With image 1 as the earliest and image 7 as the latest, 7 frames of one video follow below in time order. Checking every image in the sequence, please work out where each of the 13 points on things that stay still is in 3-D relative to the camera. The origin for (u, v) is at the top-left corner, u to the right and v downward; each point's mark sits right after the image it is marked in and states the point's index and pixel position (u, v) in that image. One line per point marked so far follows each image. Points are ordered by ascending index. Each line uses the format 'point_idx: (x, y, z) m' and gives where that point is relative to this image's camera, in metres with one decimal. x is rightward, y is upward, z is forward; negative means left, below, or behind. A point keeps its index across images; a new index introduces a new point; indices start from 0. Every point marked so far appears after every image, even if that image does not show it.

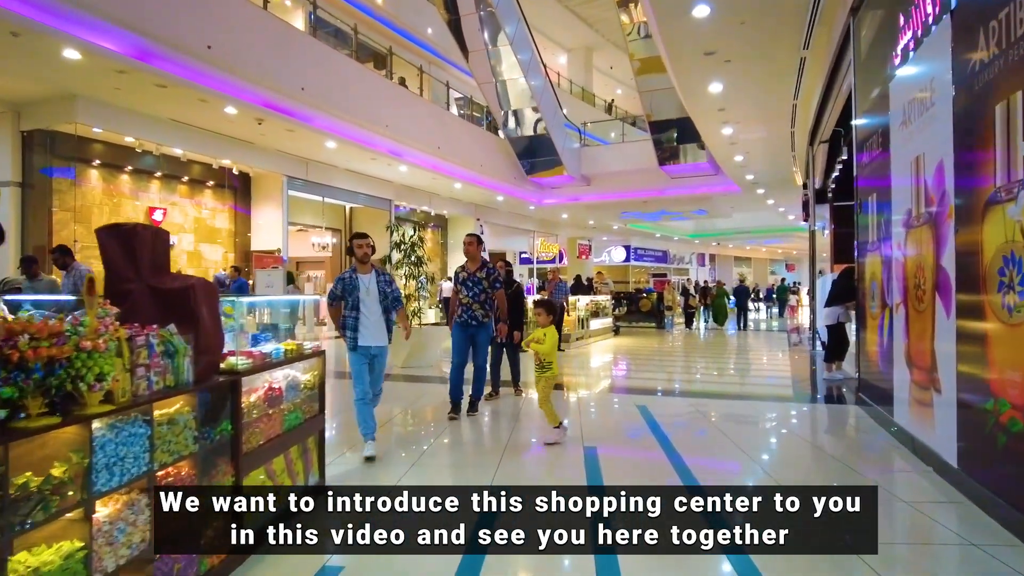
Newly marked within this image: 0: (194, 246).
0: (-4.8, +0.6, +9.9) m
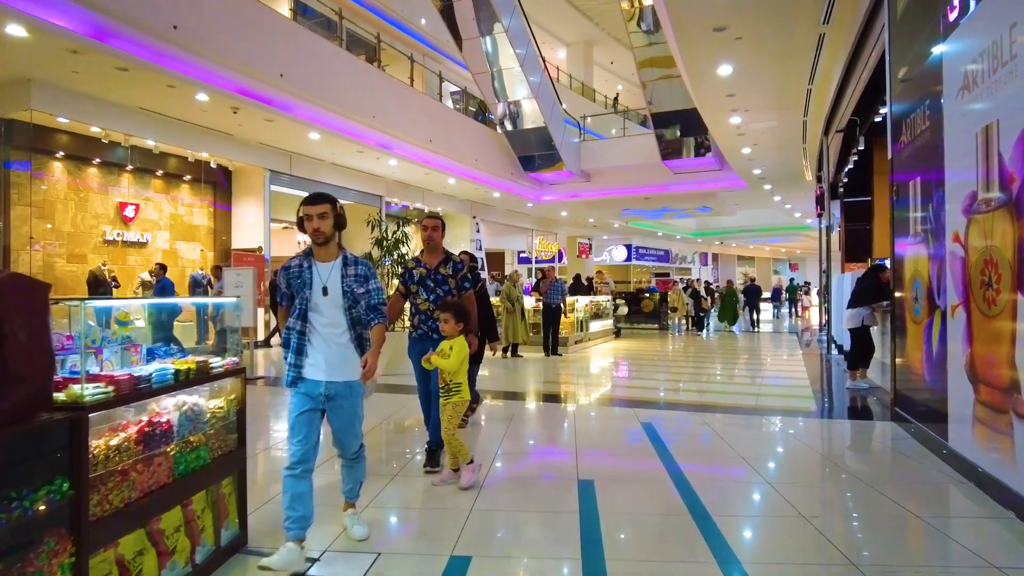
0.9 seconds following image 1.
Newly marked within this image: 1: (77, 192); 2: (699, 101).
0: (-4.9, +0.6, +9.4) m
1: (-5.3, +1.2, +7.9) m
2: (+2.2, +2.2, +7.7) m
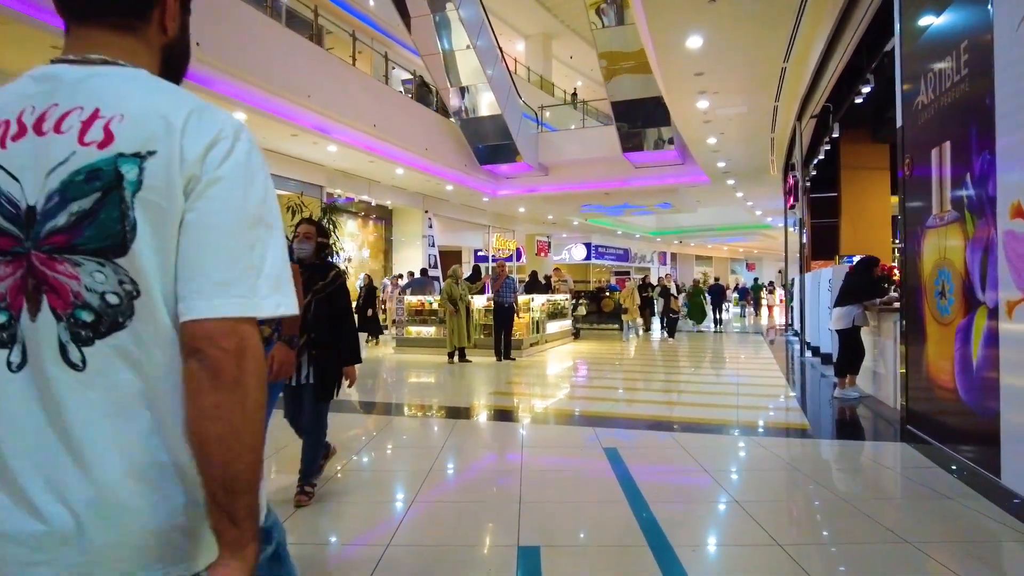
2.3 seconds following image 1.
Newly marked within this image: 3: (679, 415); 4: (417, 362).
0: (-5.5, +0.7, +8.3) m
1: (-5.8, +1.2, +6.8) m
2: (+1.7, +2.2, +7.1) m
3: (+1.3, -1.0, +5.2) m
4: (-1.1, -0.9, +7.6) m
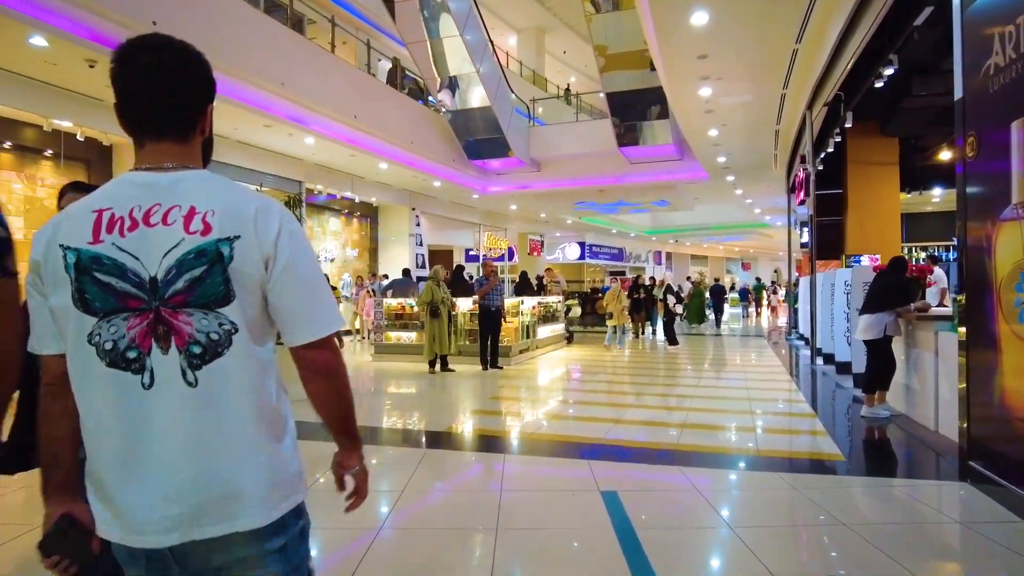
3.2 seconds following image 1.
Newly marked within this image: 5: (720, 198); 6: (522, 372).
0: (-5.7, +0.6, +7.7) m
1: (-6.0, +1.2, +6.2) m
2: (+1.5, +2.2, +6.5) m
3: (+1.2, -1.0, +4.6) m
4: (-1.2, -0.9, +7.1) m
5: (+4.9, +2.1, +15.3) m
6: (+0.1, -0.9, +7.2) m
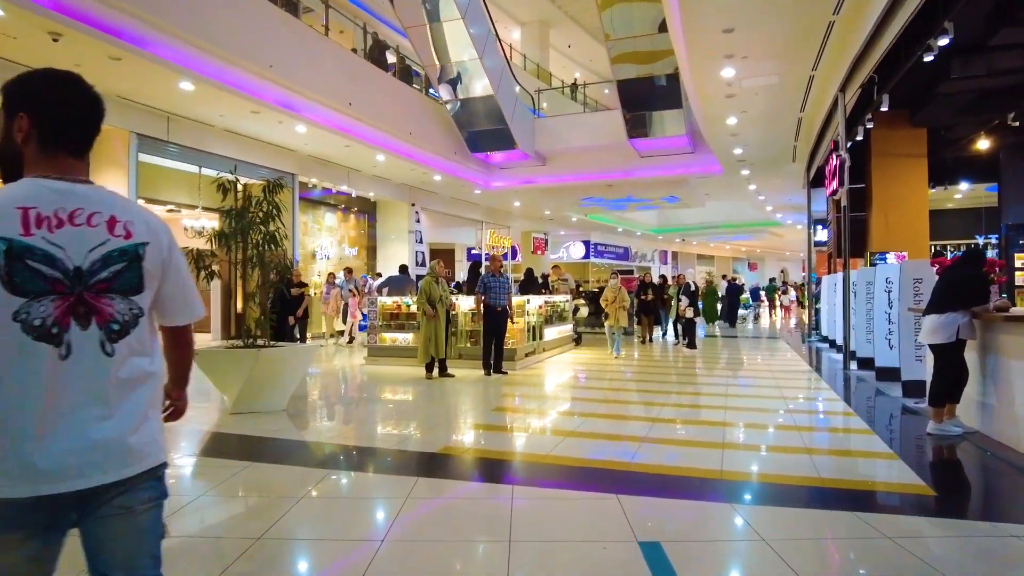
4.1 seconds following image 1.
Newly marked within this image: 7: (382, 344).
0: (-5.6, +0.7, +7.1) m
1: (-5.9, +1.2, +5.7) m
2: (+1.6, +2.2, +5.9) m
3: (+1.2, -1.0, +4.0) m
4: (-1.2, -0.9, +6.5) m
5: (+5.0, +2.1, +14.7) m
6: (+0.2, -0.9, +6.7) m
7: (-1.4, -0.6, +7.3) m
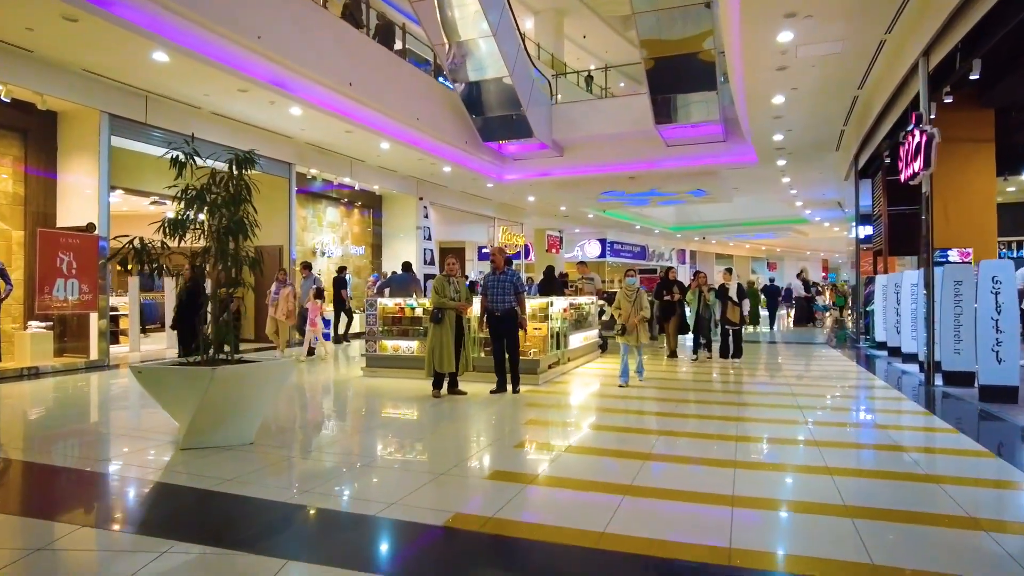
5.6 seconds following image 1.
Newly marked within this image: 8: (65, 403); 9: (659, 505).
0: (-5.4, +0.7, +6.3) m
1: (-5.7, +1.2, +4.8) m
2: (+1.8, +2.2, +5.0) m
3: (+1.4, -1.0, +3.1) m
4: (-1.0, -0.9, +5.6) m
5: (+5.3, +2.1, +13.7) m
6: (+0.3, -0.9, +5.7) m
7: (-1.2, -0.6, +6.4) m
8: (-3.9, -1.0, +5.7) m
9: (+0.6, -1.0, +2.9) m
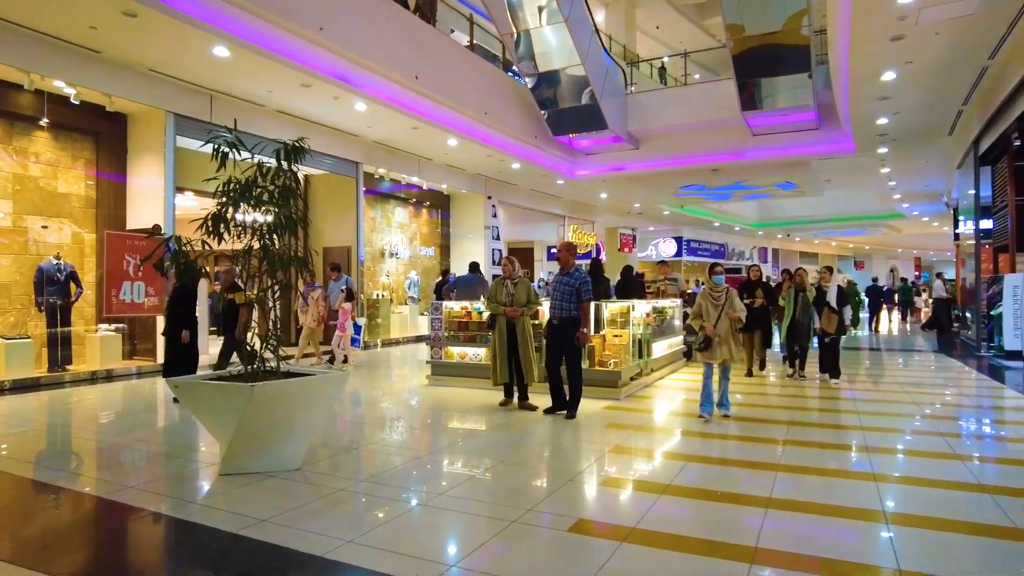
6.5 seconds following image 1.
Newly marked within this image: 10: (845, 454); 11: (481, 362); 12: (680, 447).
0: (-4.7, +0.6, +6.3) m
1: (-5.2, +1.2, +4.9) m
2: (+2.3, +2.2, +4.3) m
3: (+1.7, -1.0, +2.4) m
4: (-0.4, -0.9, +5.2) m
5: (+6.7, +2.1, +12.6) m
6: (+0.9, -0.9, +5.2) m
7: (-0.6, -0.6, +6.0) m
8: (-3.3, -1.0, +5.6) m
9: (+0.9, -1.0, +2.3) m
10: (+2.2, -1.0, +3.9) m
11: (-0.3, -0.6, +5.9) m
12: (+1.1, -1.0, +4.0) m
